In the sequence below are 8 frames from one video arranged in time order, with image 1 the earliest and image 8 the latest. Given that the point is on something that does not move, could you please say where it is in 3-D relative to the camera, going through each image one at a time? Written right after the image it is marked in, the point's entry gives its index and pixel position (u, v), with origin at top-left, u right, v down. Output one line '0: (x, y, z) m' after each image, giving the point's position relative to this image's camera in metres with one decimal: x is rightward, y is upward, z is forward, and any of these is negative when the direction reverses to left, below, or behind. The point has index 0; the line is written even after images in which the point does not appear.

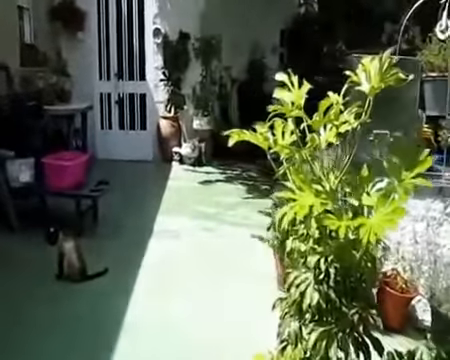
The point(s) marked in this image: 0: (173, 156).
0: (-1.1, +0.5, +10.6) m
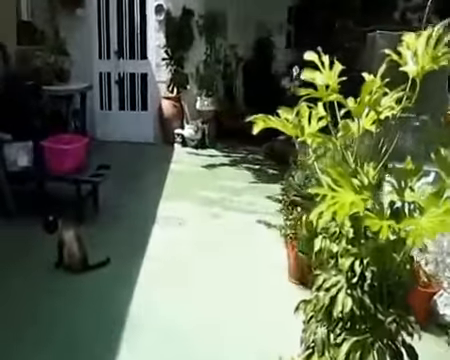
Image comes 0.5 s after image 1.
0: (-1.0, +0.9, +10.3) m
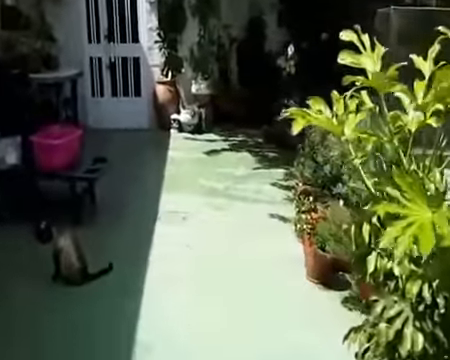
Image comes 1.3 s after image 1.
0: (-1.0, +1.1, +9.9) m
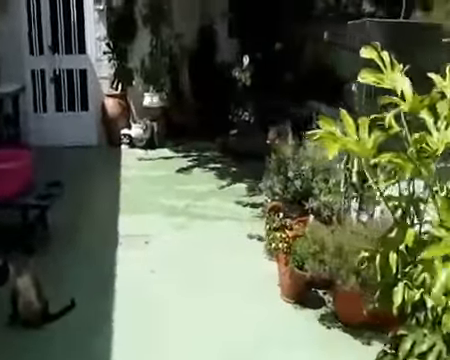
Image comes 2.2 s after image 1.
0: (-1.9, +0.8, +9.4) m
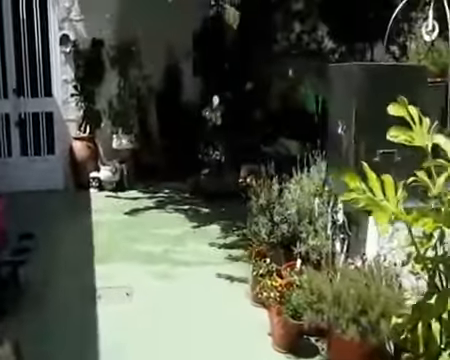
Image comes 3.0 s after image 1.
0: (-2.4, 0.0, +9.1) m
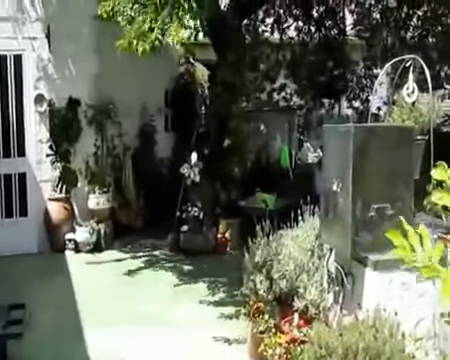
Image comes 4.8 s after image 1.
0: (-2.7, -1.1, +8.8) m
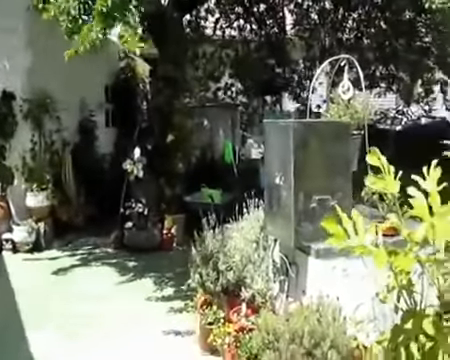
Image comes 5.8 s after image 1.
0: (-3.7, -1.1, +8.5) m
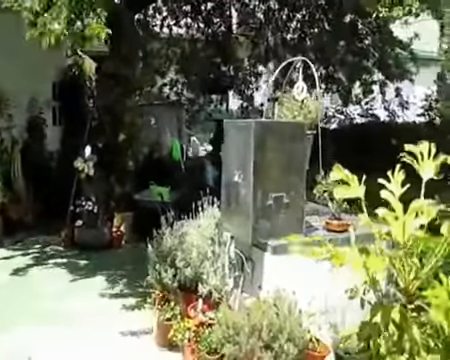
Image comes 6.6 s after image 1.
0: (-4.5, -1.0, +8.2) m
